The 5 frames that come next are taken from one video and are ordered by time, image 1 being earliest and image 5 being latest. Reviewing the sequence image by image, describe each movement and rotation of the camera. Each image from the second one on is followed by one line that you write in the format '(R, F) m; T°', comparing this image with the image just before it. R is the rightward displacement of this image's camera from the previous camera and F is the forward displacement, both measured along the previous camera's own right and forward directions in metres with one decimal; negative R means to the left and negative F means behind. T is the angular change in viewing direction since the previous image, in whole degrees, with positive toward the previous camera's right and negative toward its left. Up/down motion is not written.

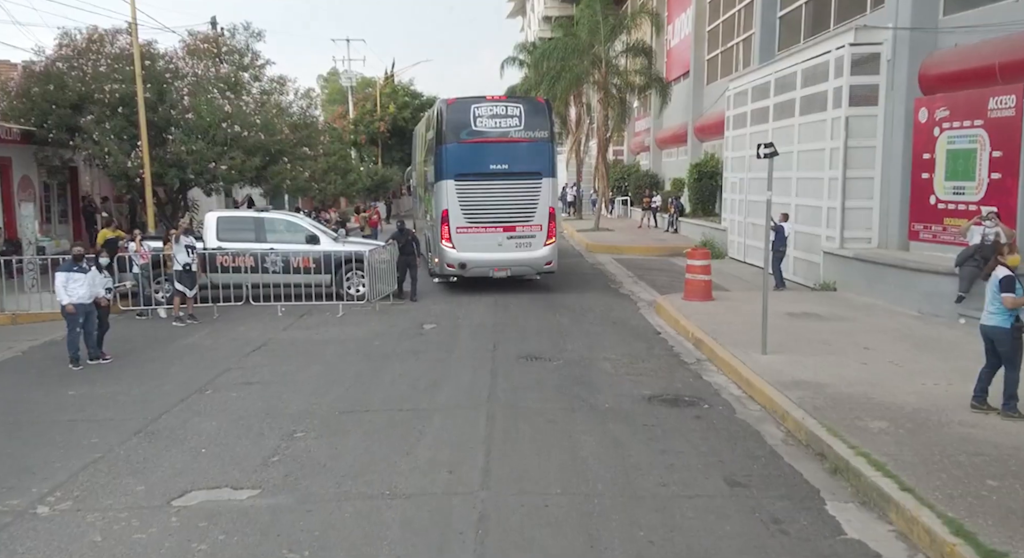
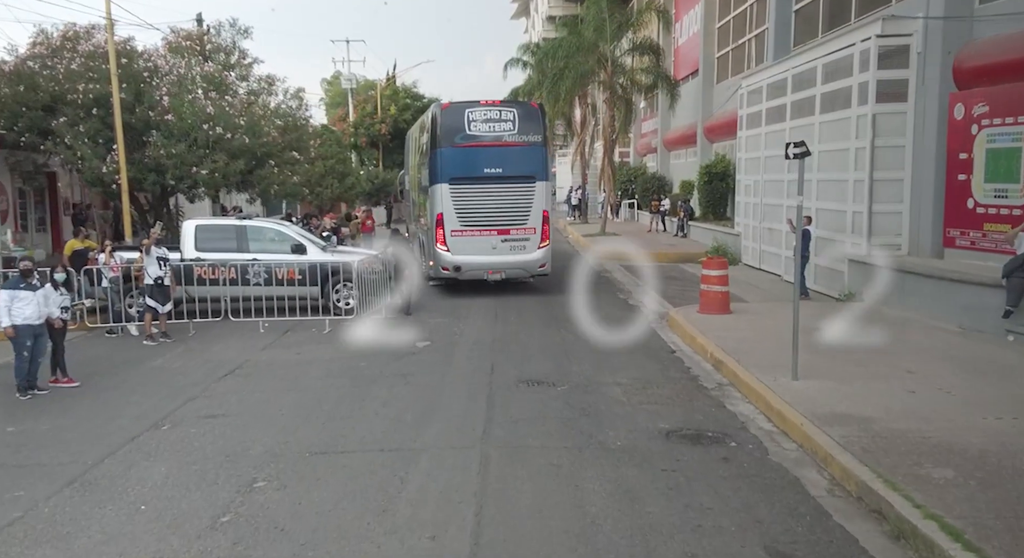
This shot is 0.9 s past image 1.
(+0.1, +1.1) m; 0°
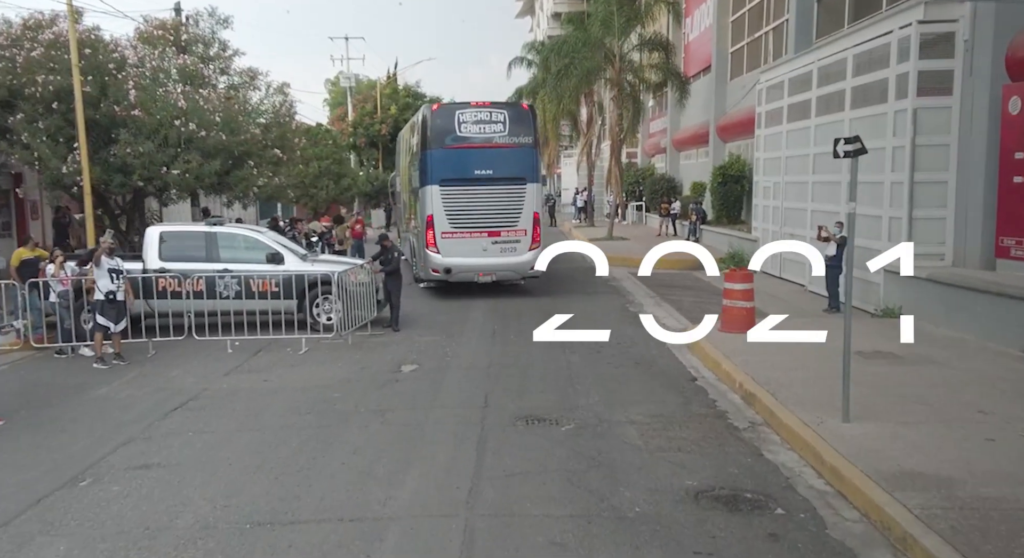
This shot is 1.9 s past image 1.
(+0.1, +1.4) m; 0°
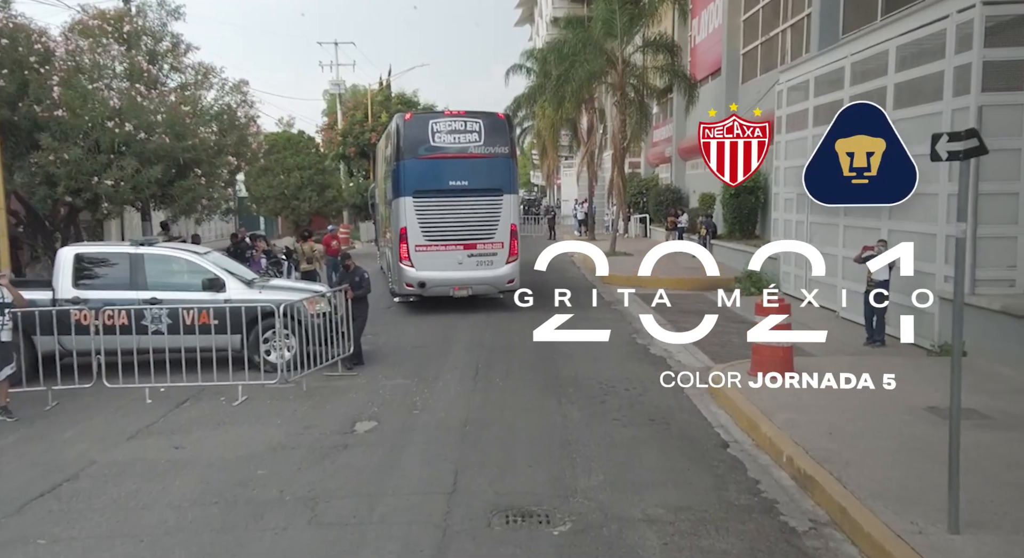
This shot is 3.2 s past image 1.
(+0.2, +2.1) m; 0°
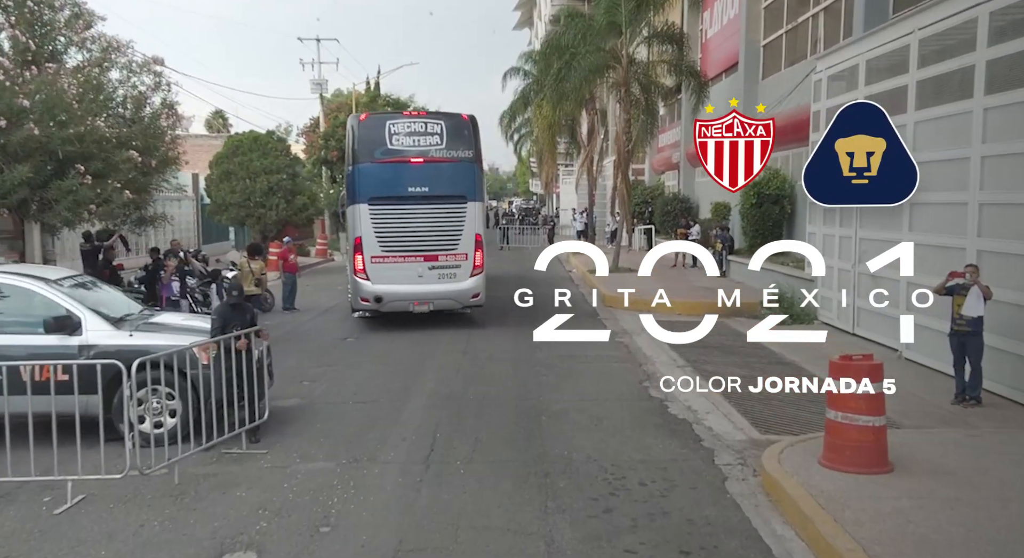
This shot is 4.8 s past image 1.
(+0.3, +3.0) m; 0°
